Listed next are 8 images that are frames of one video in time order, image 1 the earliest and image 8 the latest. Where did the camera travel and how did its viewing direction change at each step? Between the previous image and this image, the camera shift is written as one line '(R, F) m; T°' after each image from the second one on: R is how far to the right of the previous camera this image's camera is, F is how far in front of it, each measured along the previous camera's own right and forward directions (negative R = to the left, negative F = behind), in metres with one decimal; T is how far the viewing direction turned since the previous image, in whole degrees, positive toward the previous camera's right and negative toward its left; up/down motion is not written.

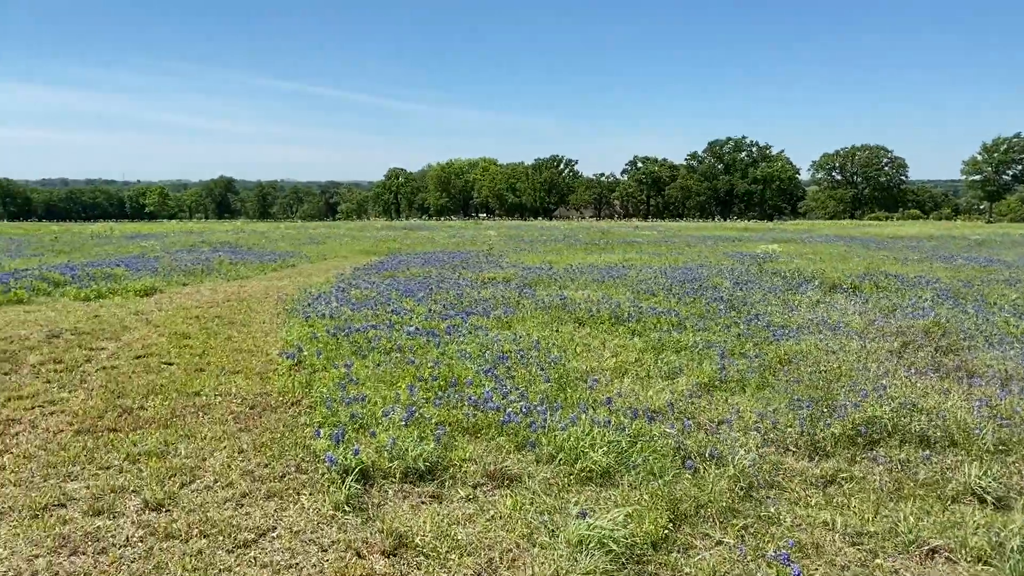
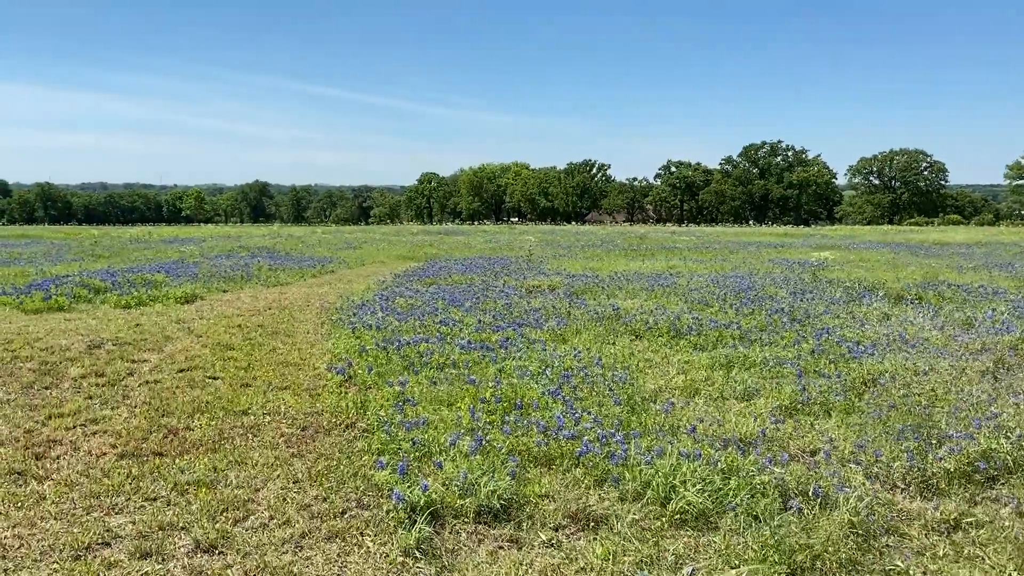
(-0.2, +0.4) m; -2°
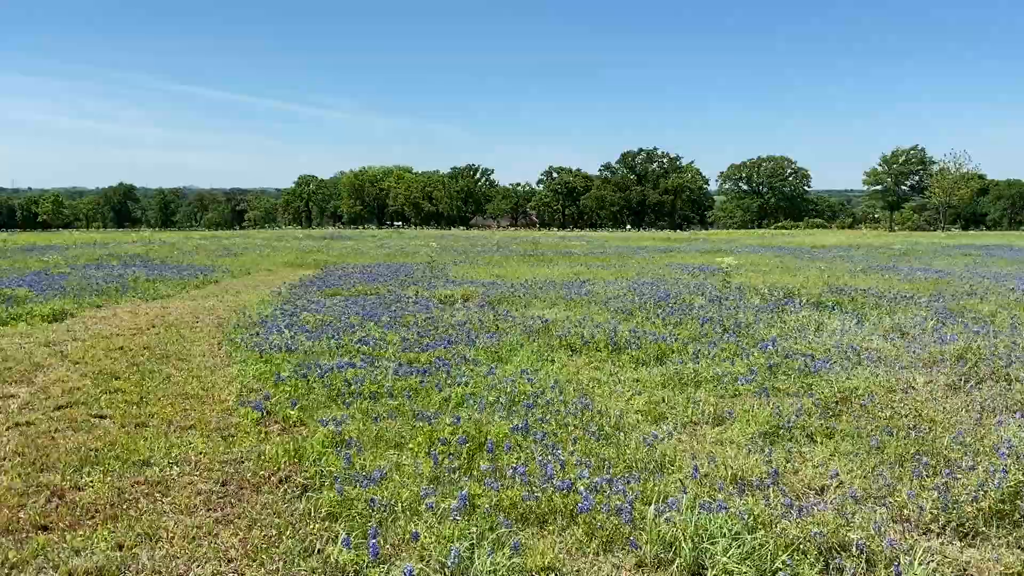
(-0.4, +0.8) m; +8°
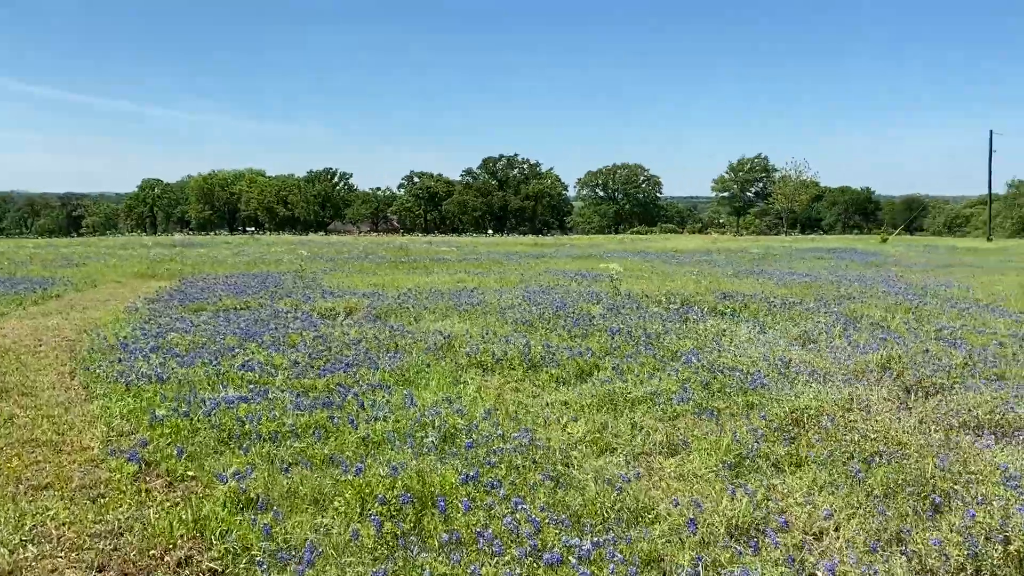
(-0.4, +0.8) m; +9°
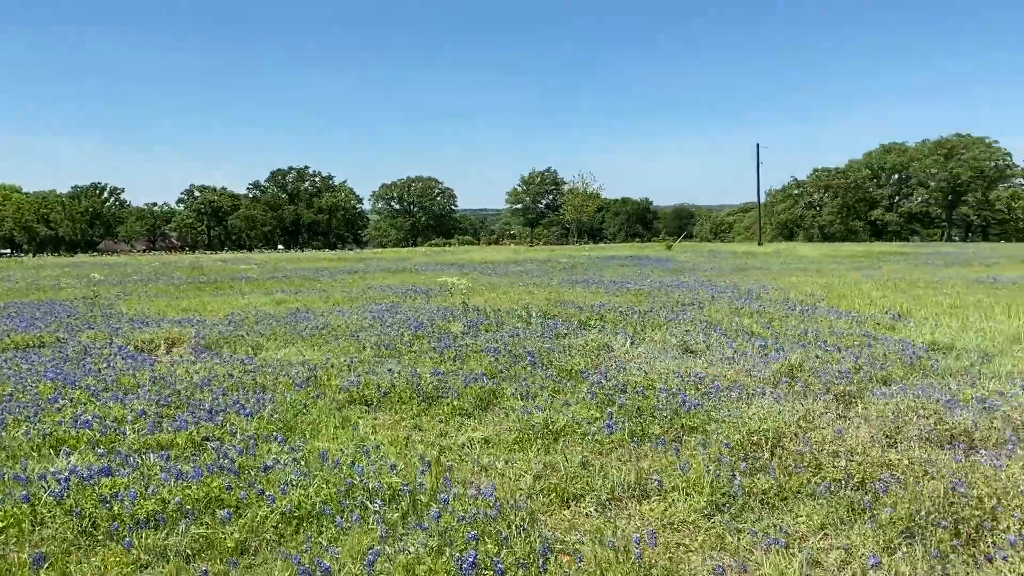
(-0.8, +0.9) m; +14°
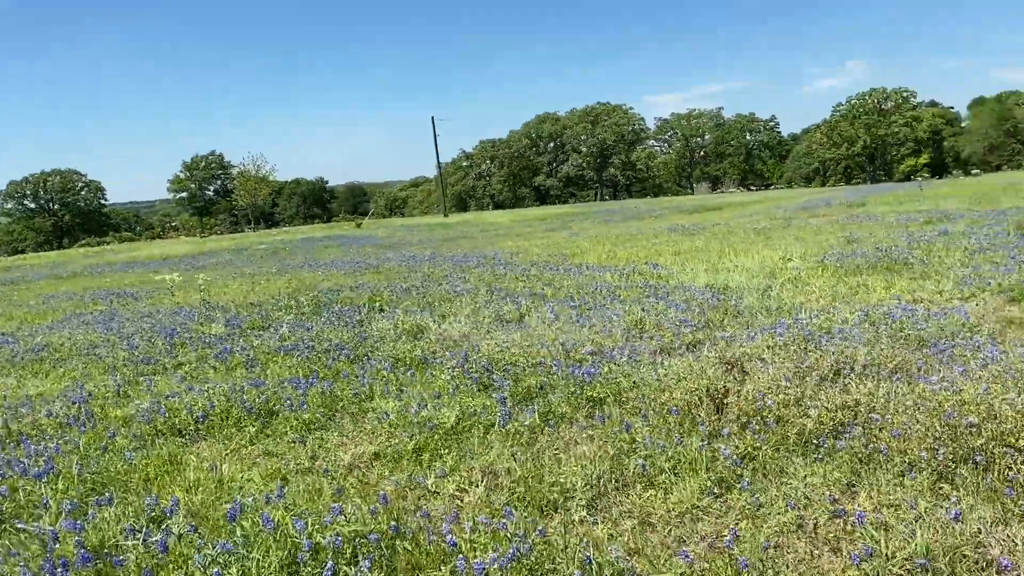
(-1.1, +1.1) m; +21°
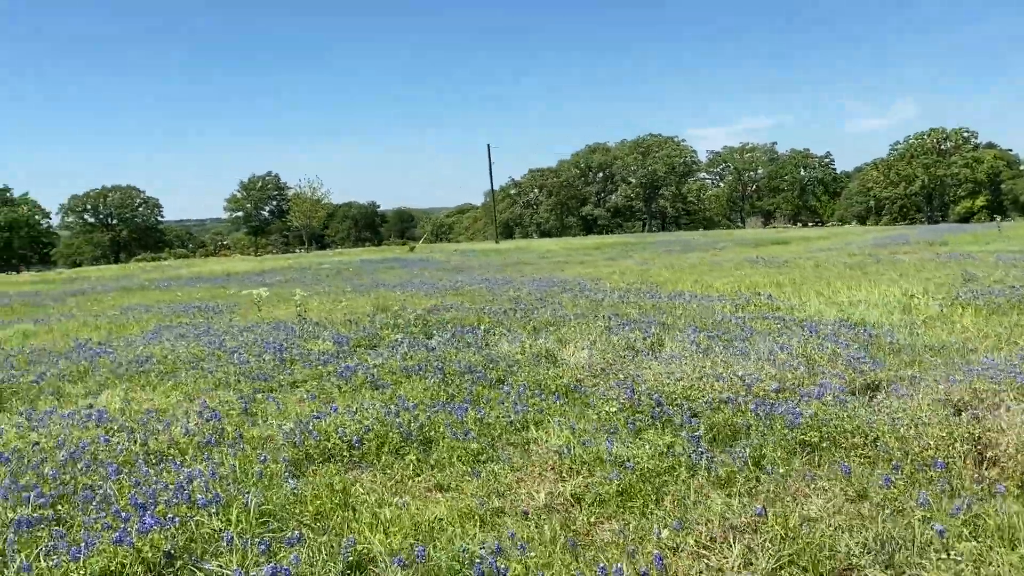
(-0.9, +0.6) m; -3°
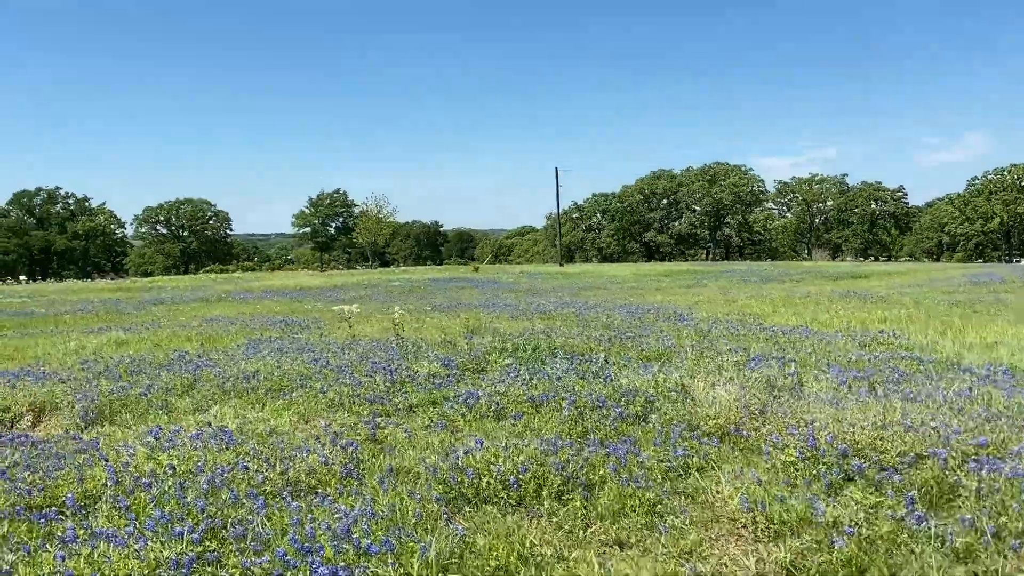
(-0.7, +0.5) m; -4°
